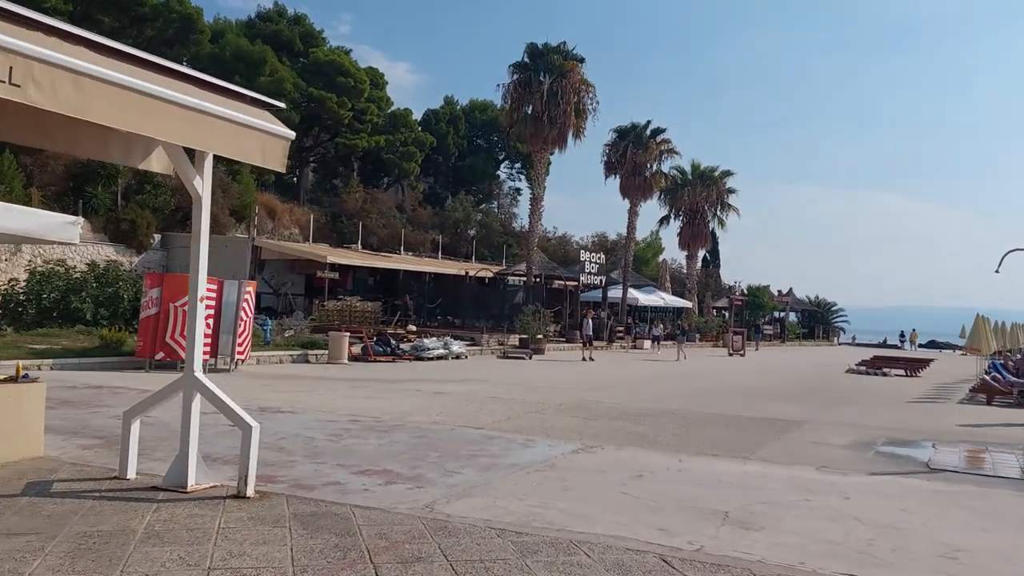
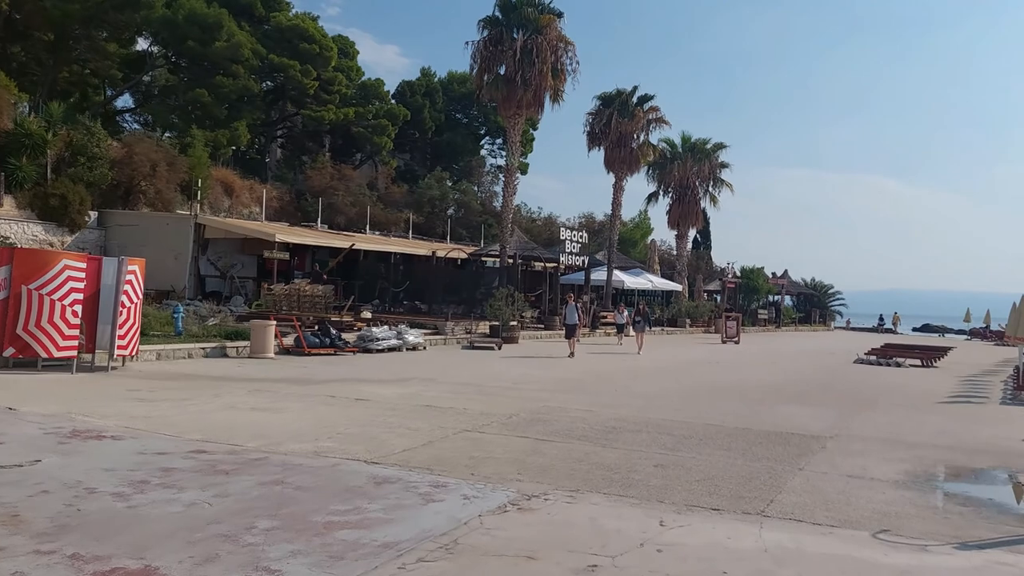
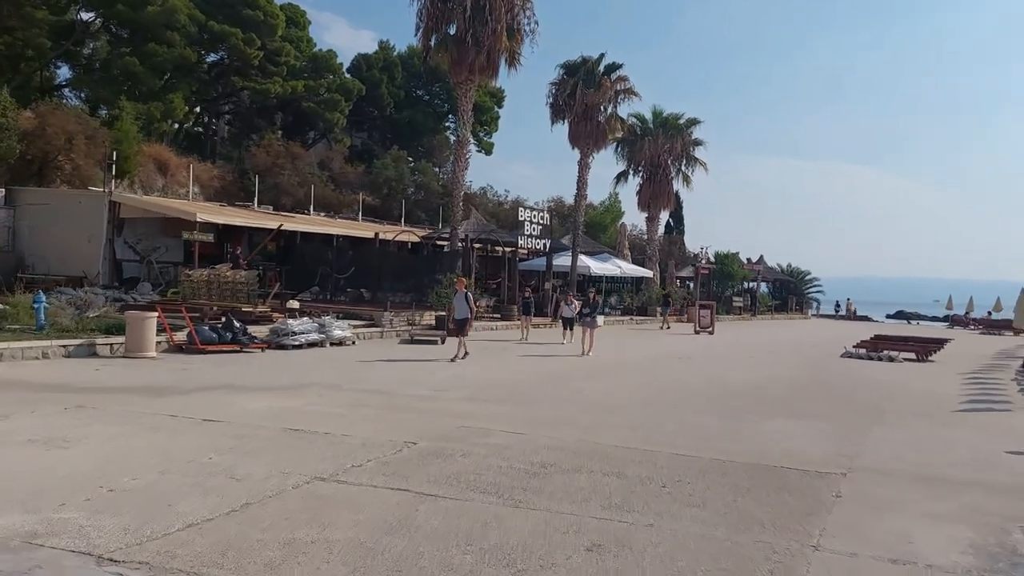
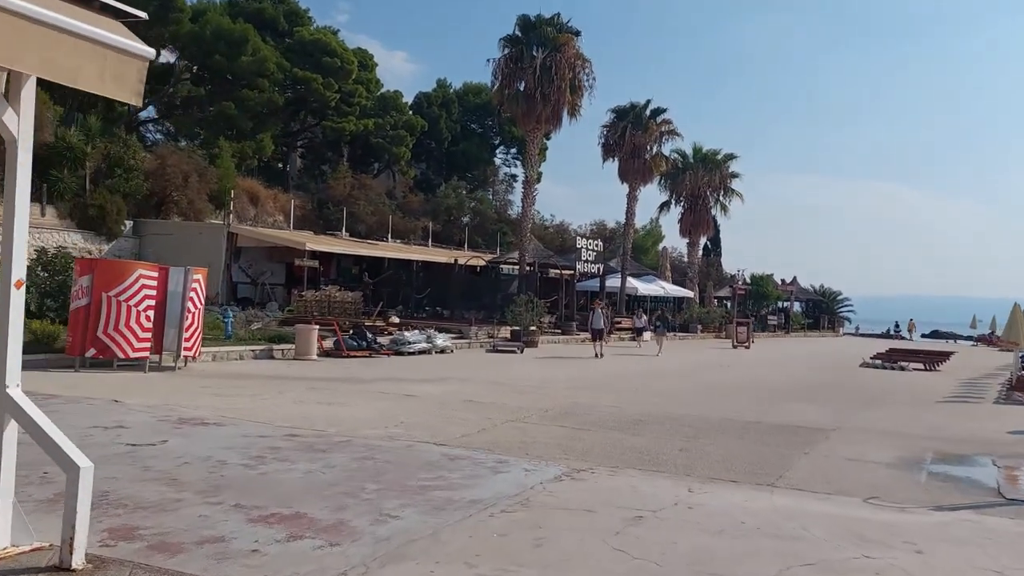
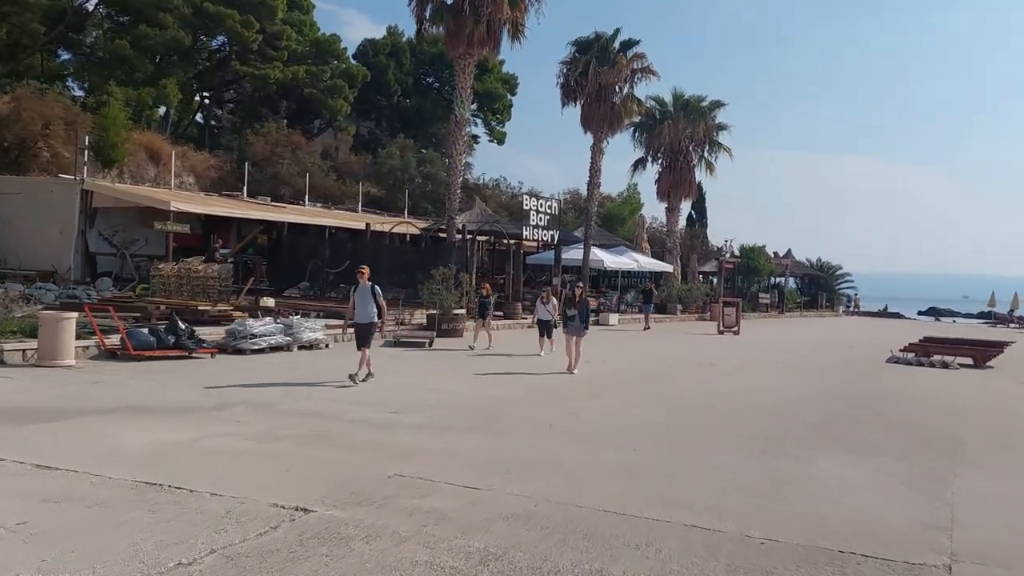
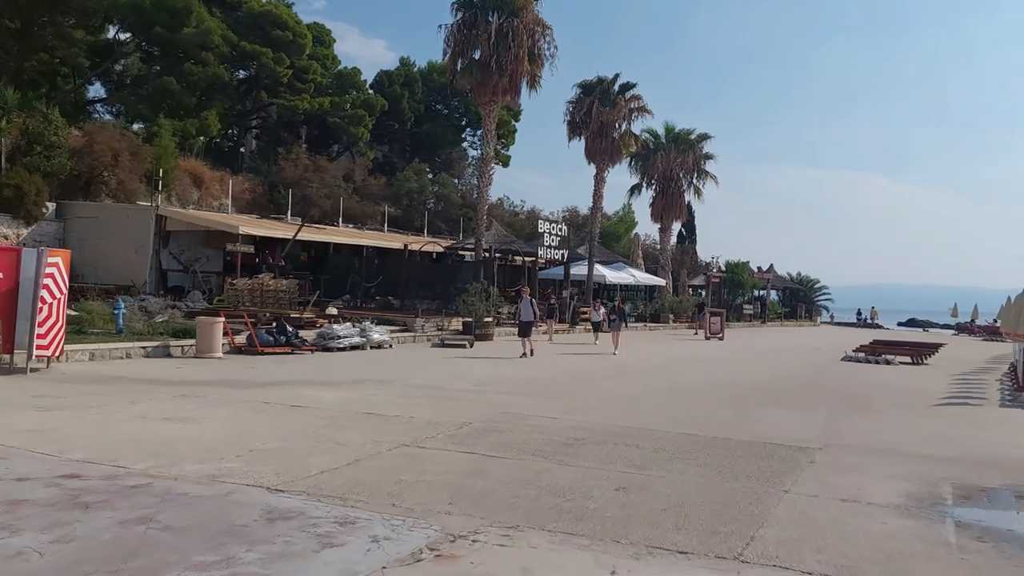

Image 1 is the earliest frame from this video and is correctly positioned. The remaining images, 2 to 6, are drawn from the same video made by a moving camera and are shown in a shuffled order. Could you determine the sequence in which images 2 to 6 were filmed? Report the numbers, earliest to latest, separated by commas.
4, 2, 6, 3, 5
